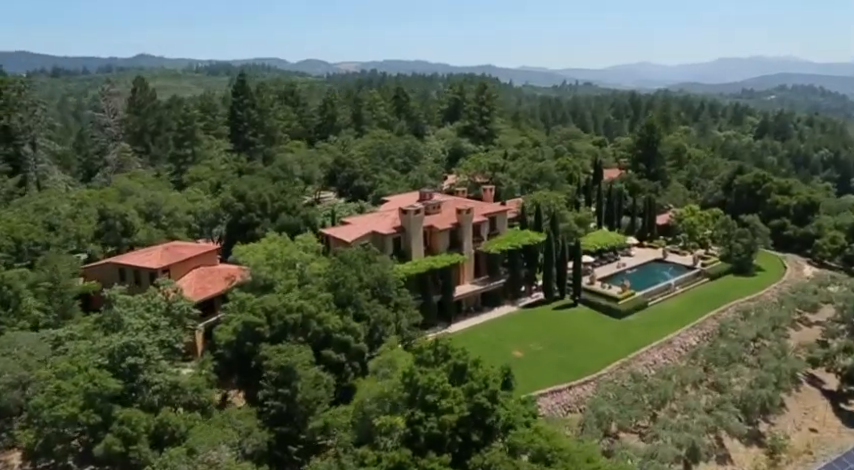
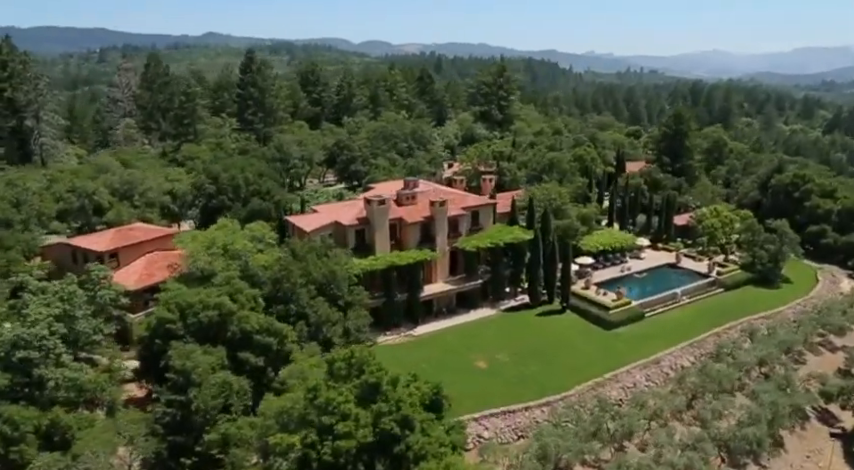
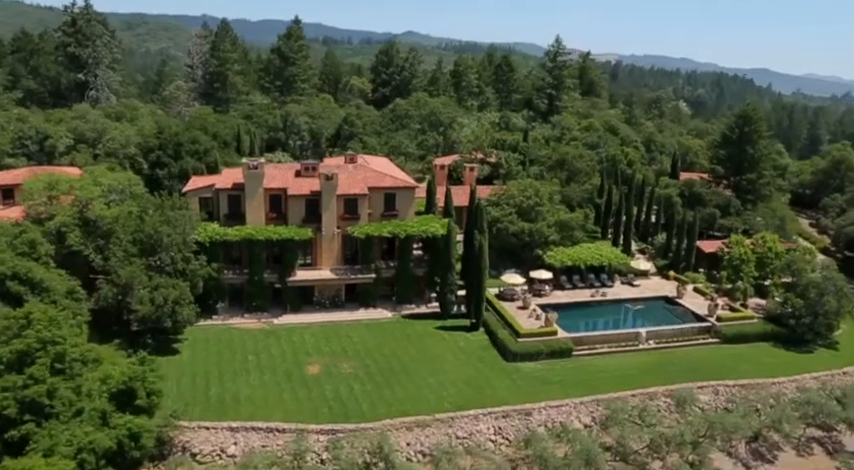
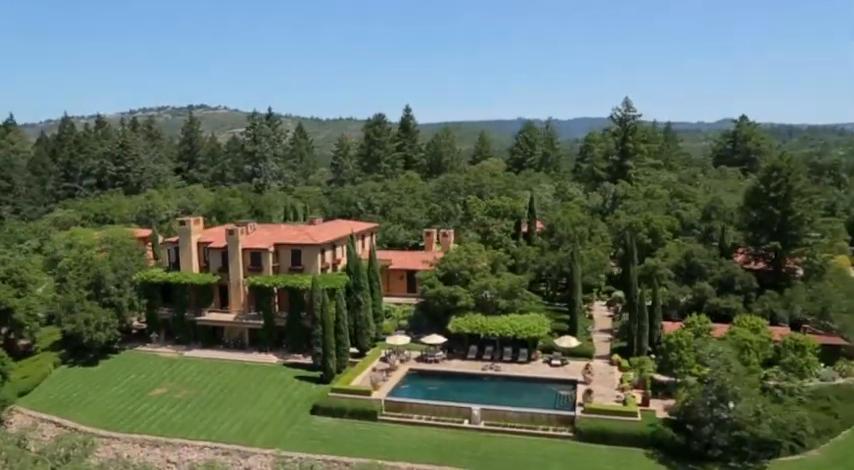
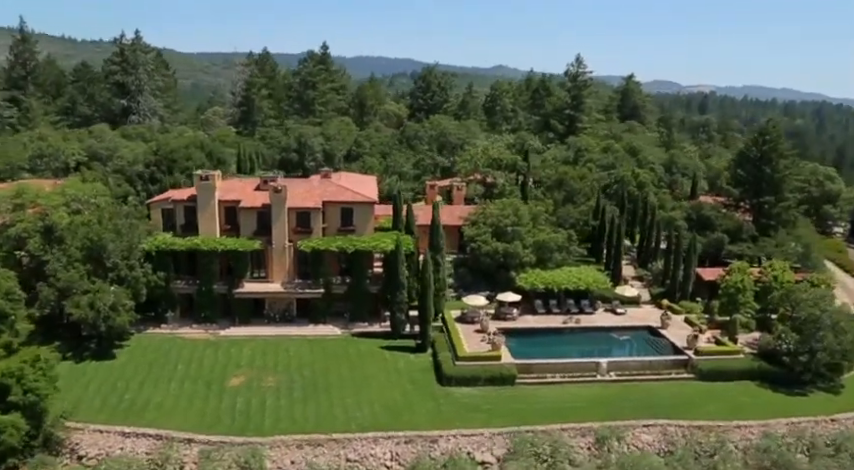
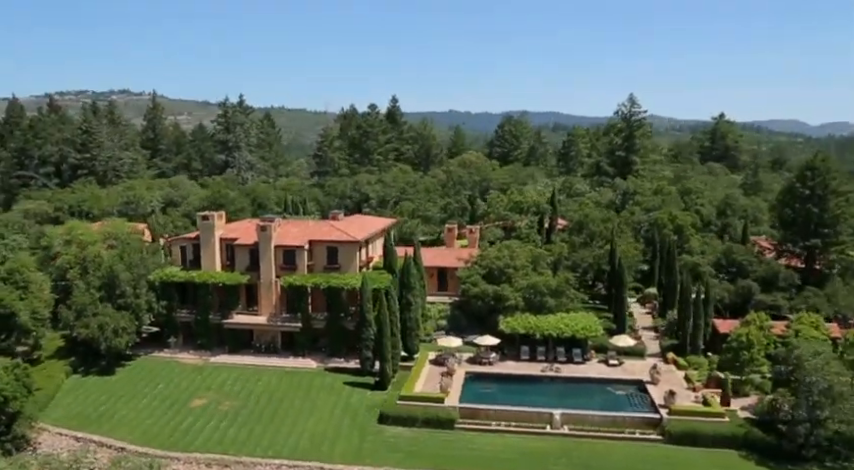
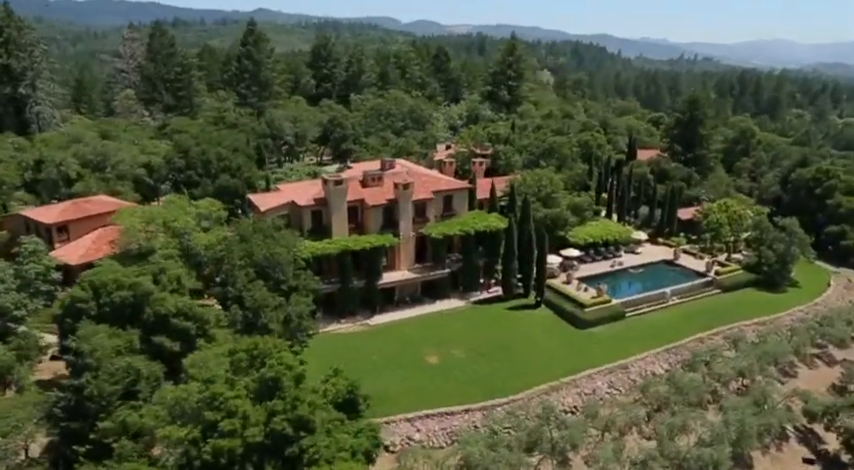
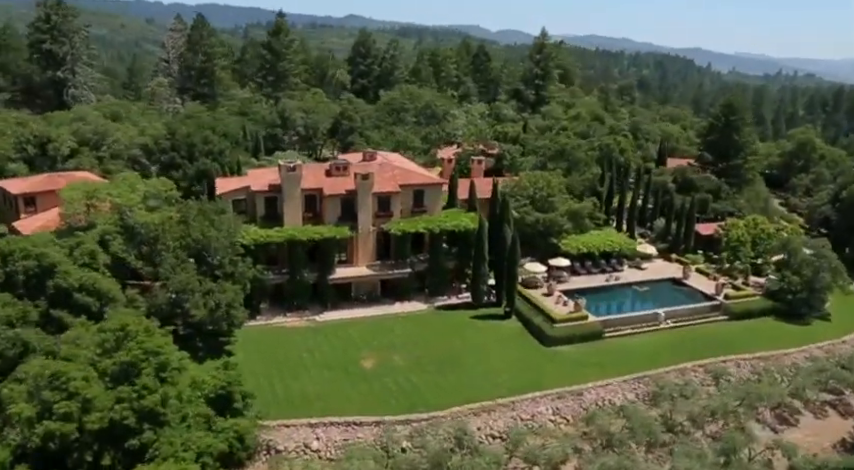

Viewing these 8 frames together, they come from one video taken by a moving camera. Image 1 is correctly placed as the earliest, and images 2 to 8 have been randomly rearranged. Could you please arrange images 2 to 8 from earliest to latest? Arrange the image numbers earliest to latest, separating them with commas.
2, 7, 8, 3, 5, 6, 4
